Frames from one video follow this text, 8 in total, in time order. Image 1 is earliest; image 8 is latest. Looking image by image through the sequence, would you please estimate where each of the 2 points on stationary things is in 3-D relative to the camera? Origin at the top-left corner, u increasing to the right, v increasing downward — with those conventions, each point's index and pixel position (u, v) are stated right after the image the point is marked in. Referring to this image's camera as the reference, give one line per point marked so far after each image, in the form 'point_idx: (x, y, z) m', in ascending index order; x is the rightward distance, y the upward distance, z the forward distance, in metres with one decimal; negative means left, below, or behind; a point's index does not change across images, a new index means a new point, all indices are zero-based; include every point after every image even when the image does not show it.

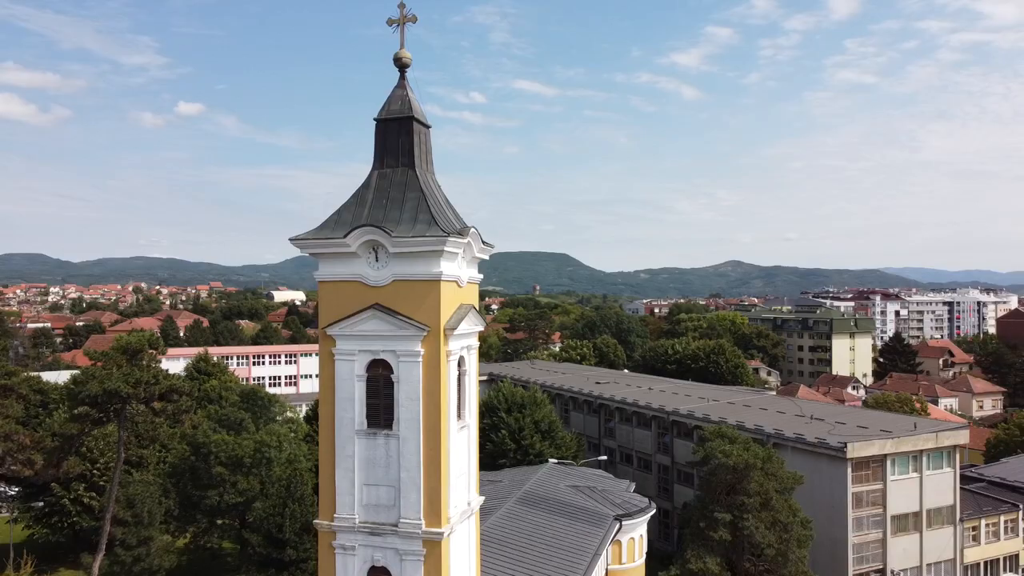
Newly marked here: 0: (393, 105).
0: (-2.1, +3.1, +13.9) m
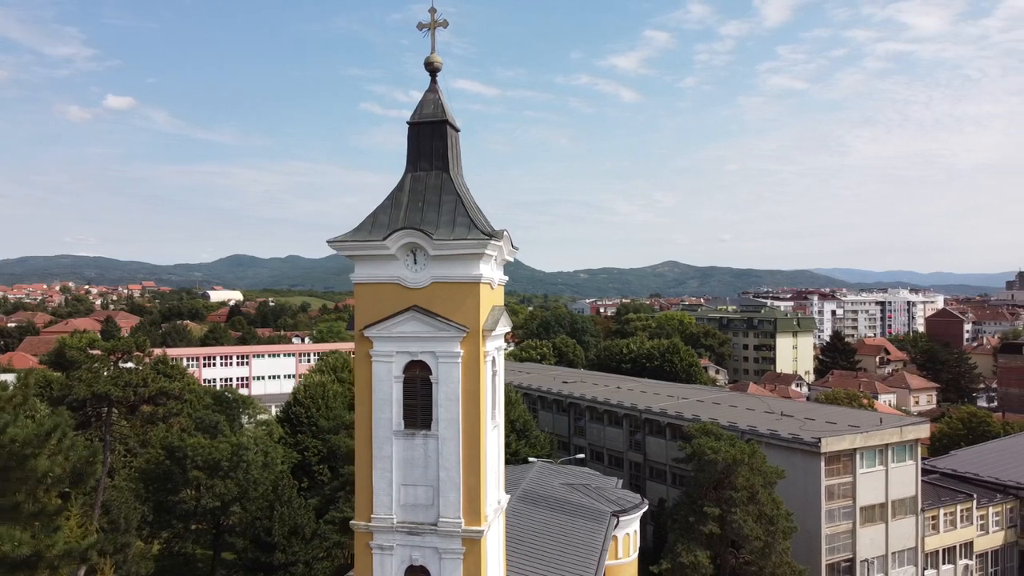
0: (-1.5, +3.1, +14.1) m
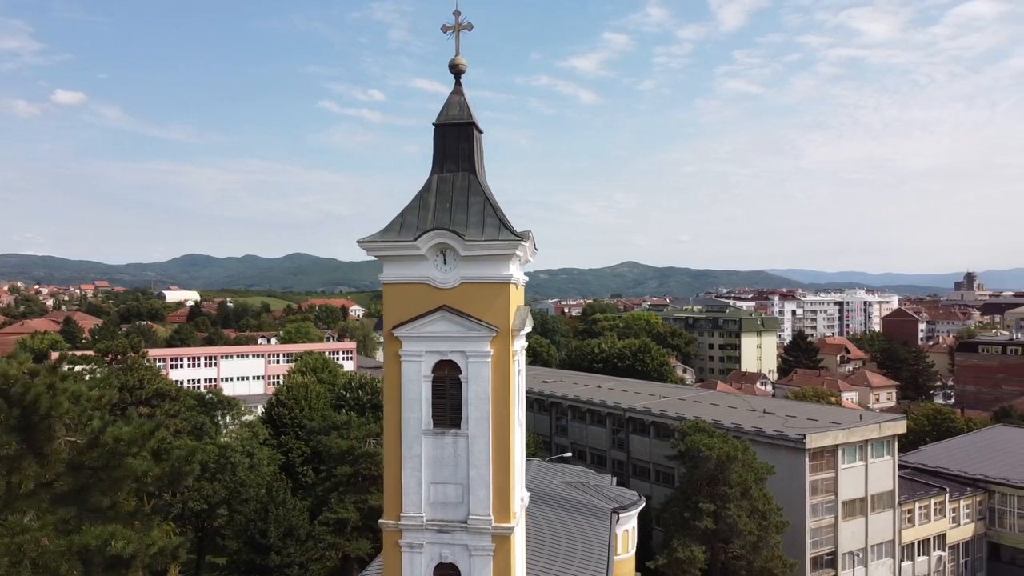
0: (-1.1, +3.1, +14.2) m
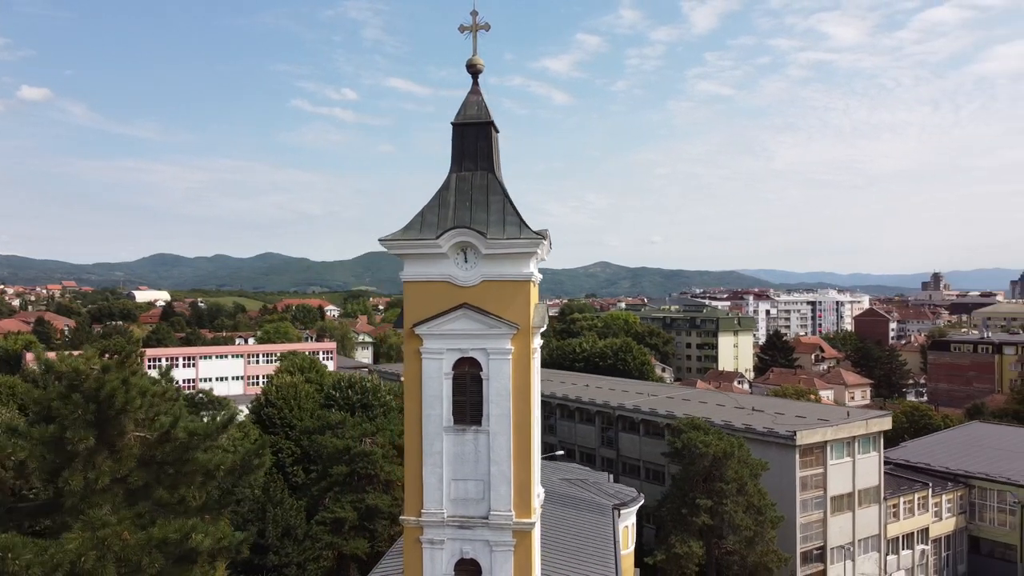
0: (-0.7, +3.1, +14.3) m
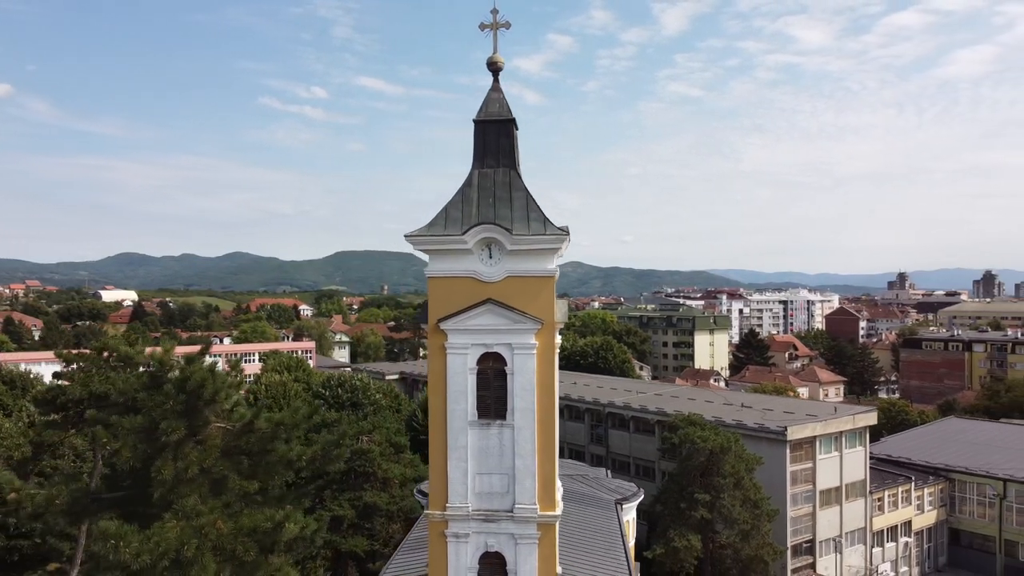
0: (-0.4, +3.2, +14.5) m
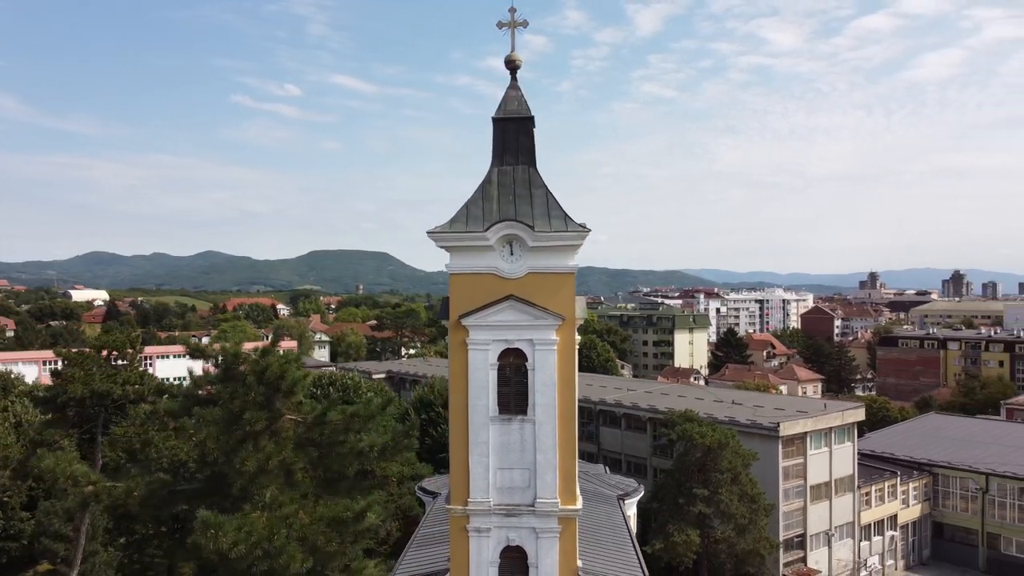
0: (0.0, +3.3, +14.6) m
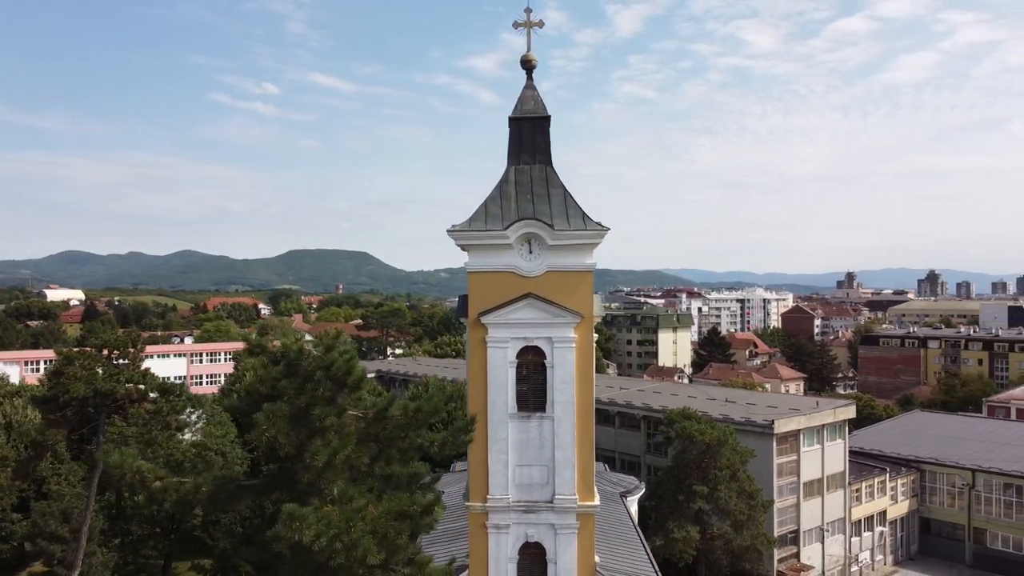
0: (+0.3, +3.3, +14.7) m
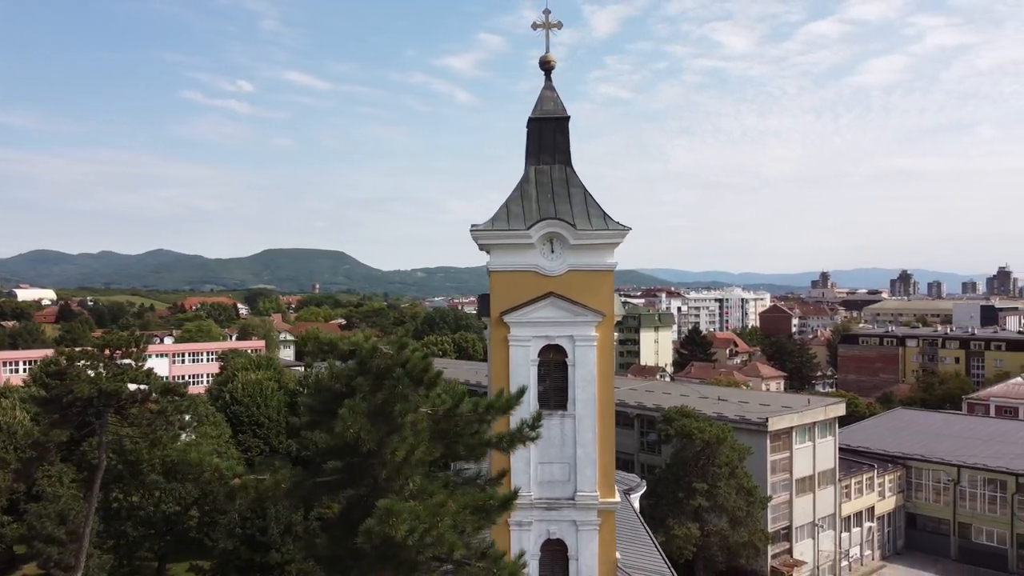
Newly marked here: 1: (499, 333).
0: (+0.6, +3.3, +14.8) m
1: (-0.2, -0.8, +14.2) m
